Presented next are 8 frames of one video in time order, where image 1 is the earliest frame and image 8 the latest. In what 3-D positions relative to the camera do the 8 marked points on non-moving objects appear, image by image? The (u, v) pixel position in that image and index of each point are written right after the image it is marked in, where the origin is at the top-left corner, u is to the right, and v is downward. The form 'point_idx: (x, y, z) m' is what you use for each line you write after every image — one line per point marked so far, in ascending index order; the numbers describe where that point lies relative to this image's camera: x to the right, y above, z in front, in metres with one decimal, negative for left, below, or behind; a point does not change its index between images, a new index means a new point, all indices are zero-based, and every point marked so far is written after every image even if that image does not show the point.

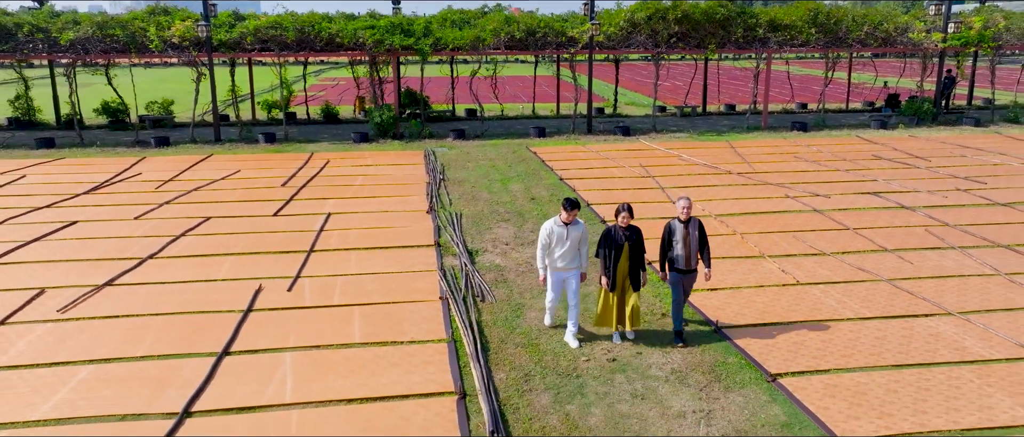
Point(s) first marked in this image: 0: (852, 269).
0: (+3.5, -0.5, +7.3) m
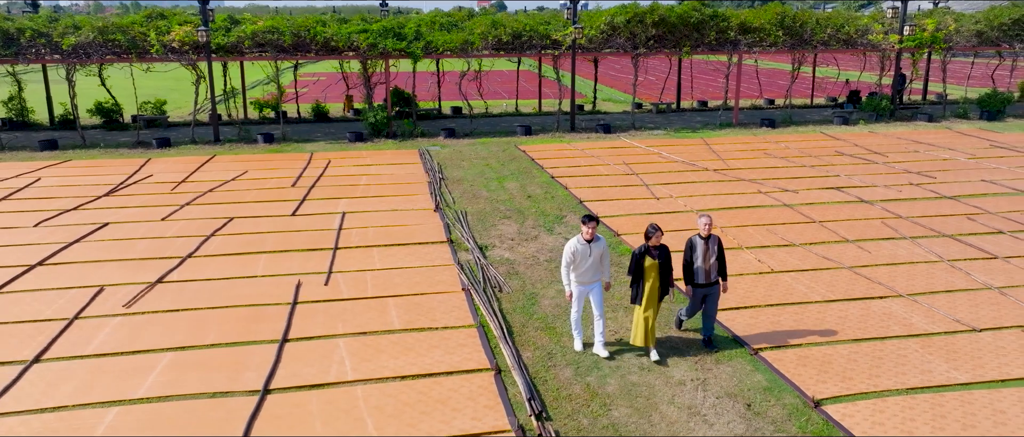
0: (+3.6, -0.5, +8.3) m
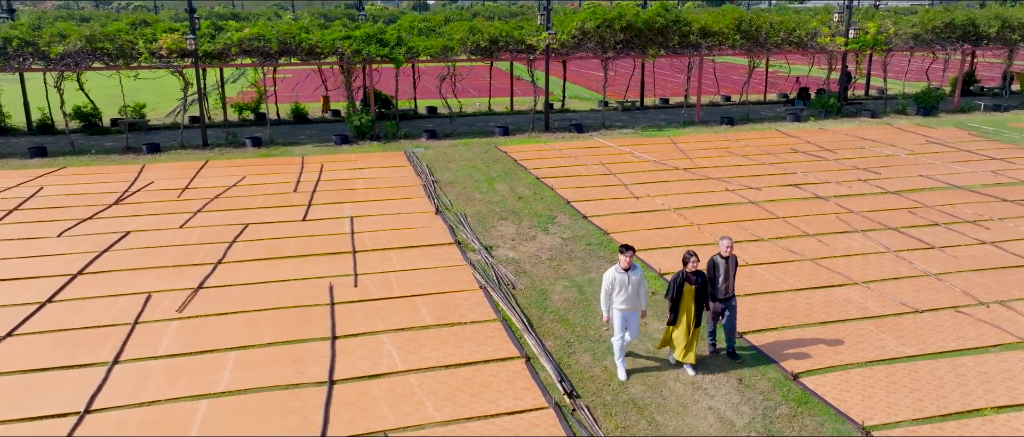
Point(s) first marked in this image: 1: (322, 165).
0: (+3.7, -0.4, +9.5) m
1: (-4.0, +1.1, +14.8) m
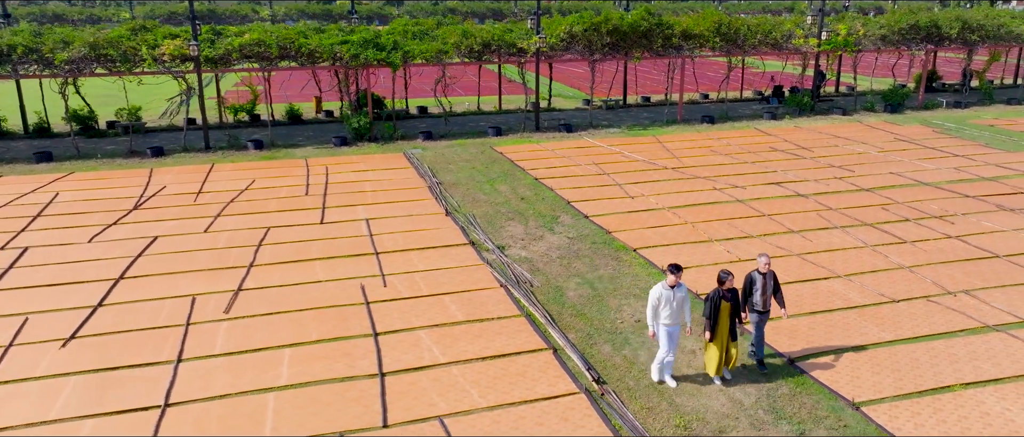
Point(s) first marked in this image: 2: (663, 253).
0: (+3.9, -0.4, +10.4) m
1: (-4.0, +1.1, +15.4) m
2: (+2.2, -0.5, +10.3) m
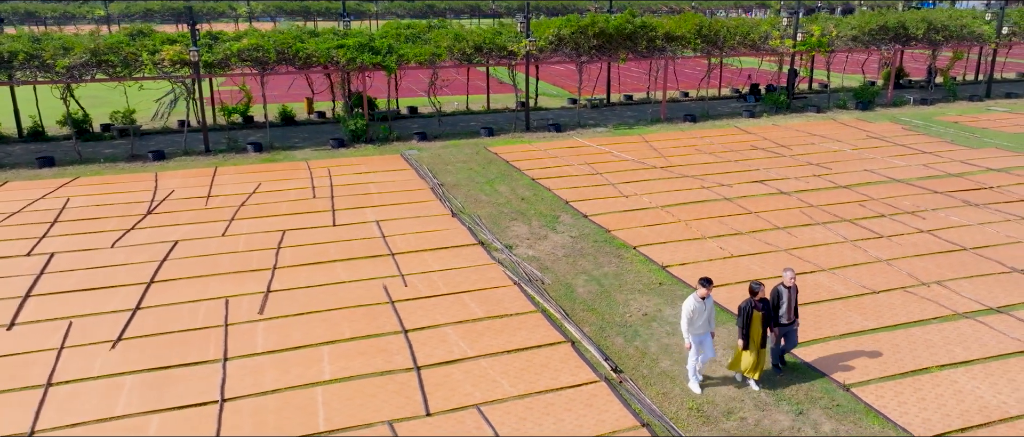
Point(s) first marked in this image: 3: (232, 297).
0: (+4.0, -0.4, +11.2) m
1: (-4.1, +1.1, +15.8) m
2: (+2.3, -0.5, +11.0) m
3: (-3.7, -1.0, +9.4) m
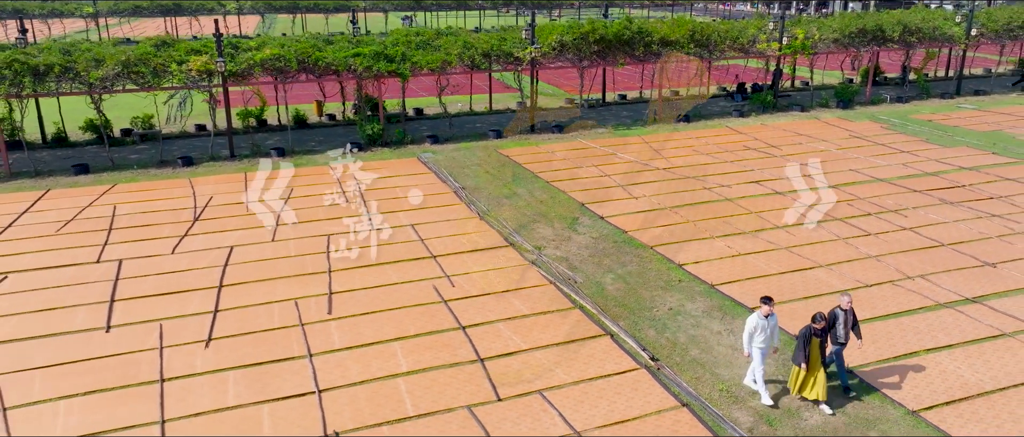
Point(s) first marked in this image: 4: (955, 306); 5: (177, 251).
0: (+4.5, -0.4, +12.5) m
1: (-3.8, +1.1, +16.8) m
2: (+2.8, -0.5, +12.3) m
3: (-3.1, -1.2, +10.4) m
4: (+6.3, -1.2, +10.0) m
5: (-5.8, -0.6, +12.2) m
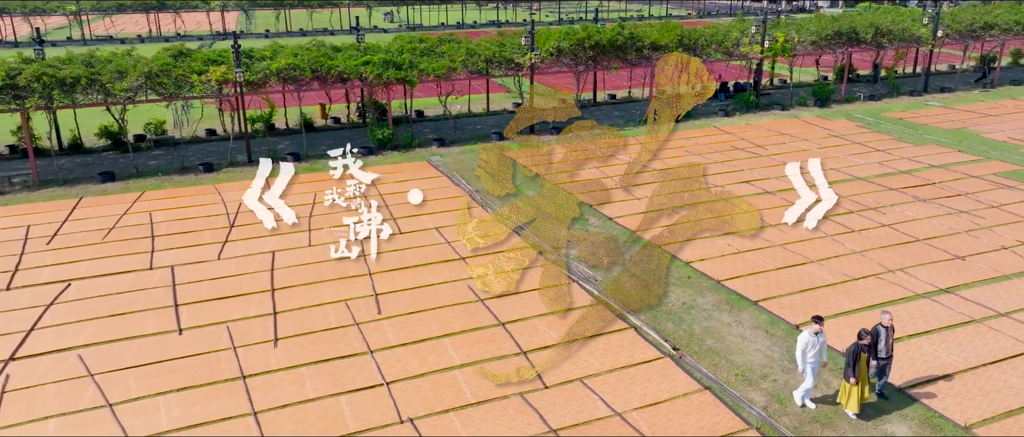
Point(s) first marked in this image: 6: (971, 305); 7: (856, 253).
0: (+4.9, -0.4, +13.8) m
1: (-3.6, +1.0, +17.8) m
2: (+3.2, -0.6, +13.5) m
3: (-2.6, -1.3, +11.4) m
4: (+6.8, -1.3, +11.4) m
5: (-5.4, -0.7, +13.1) m
6: (+7.2, -1.4, +11.1) m
7: (+6.4, -0.6, +13.2) m
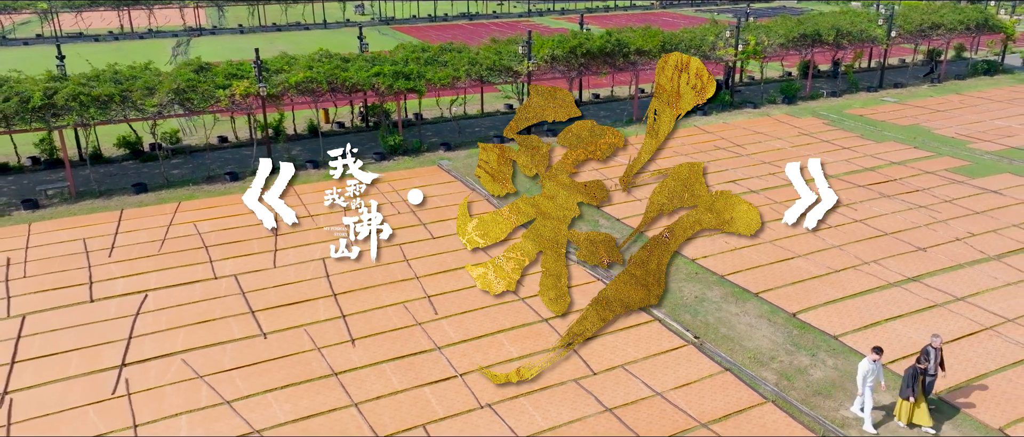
0: (+5.4, -0.4, +15.8) m
1: (-3.3, +0.9, +19.2) m
2: (+3.8, -0.6, +15.4) m
3: (-2.0, -1.5, +13.0) m
4: (+7.4, -1.3, +13.5) m
5: (-4.8, -1.0, +14.4) m
6: (+7.9, -1.4, +13.3) m
7: (+6.9, -0.6, +15.2) m
